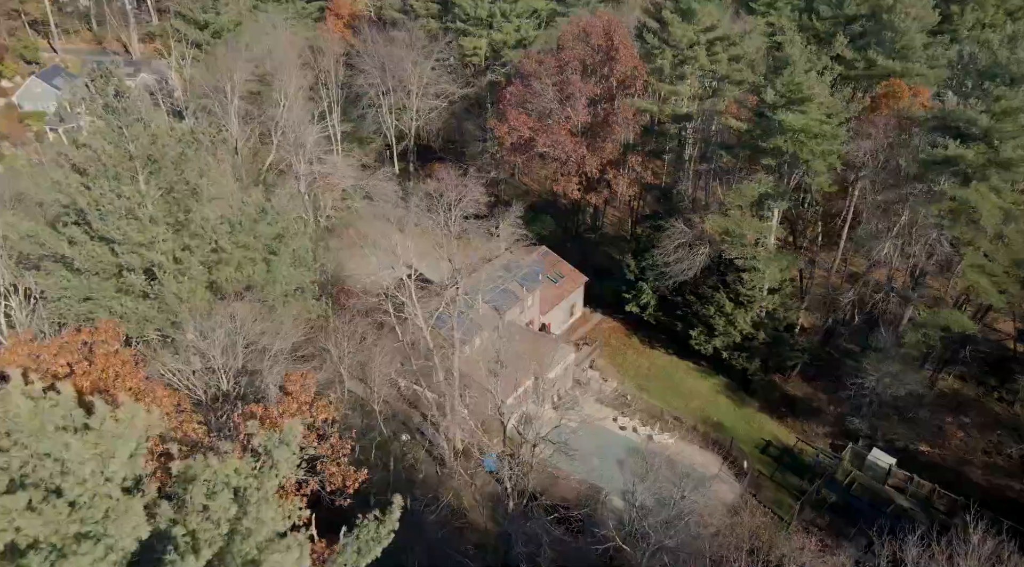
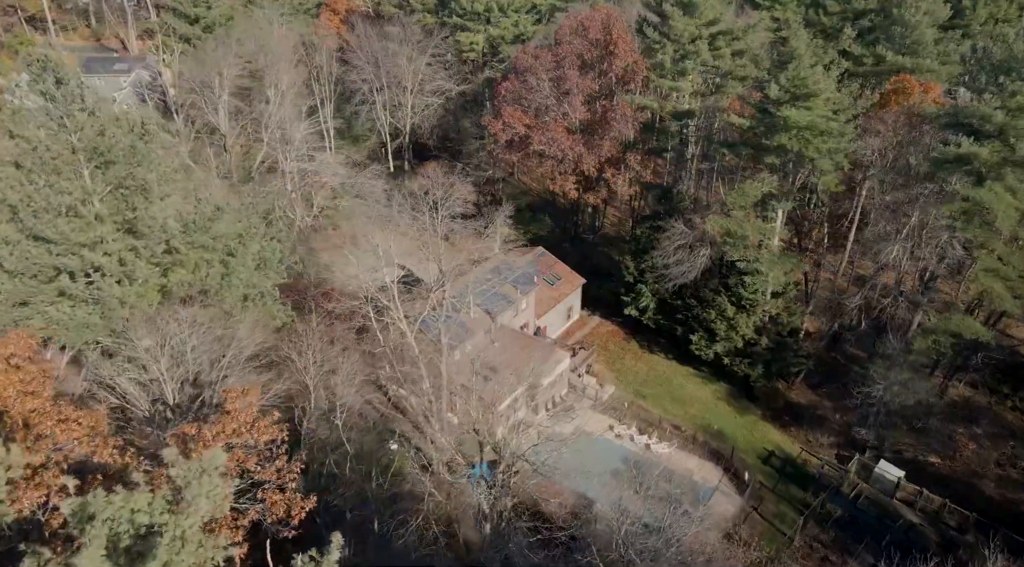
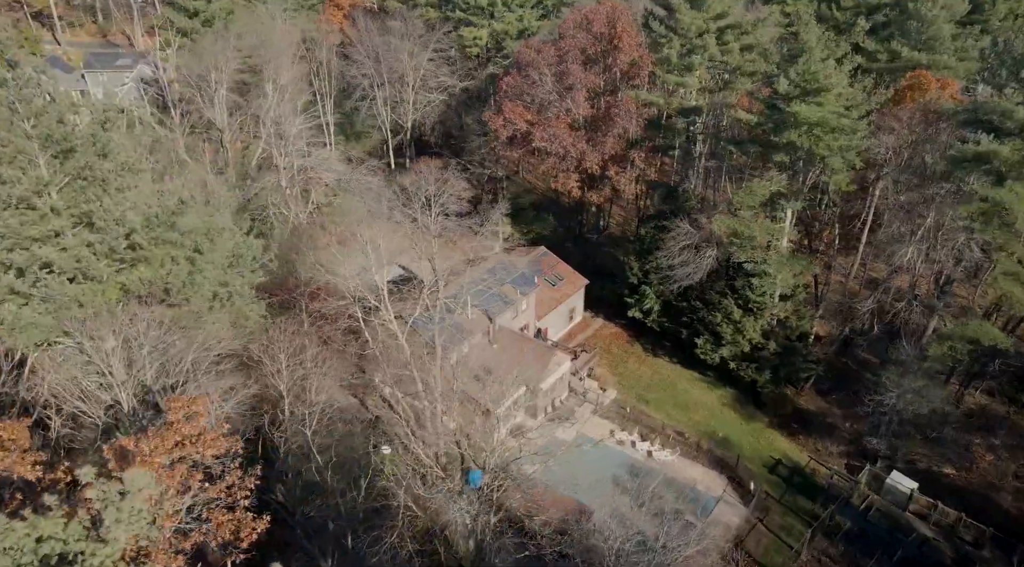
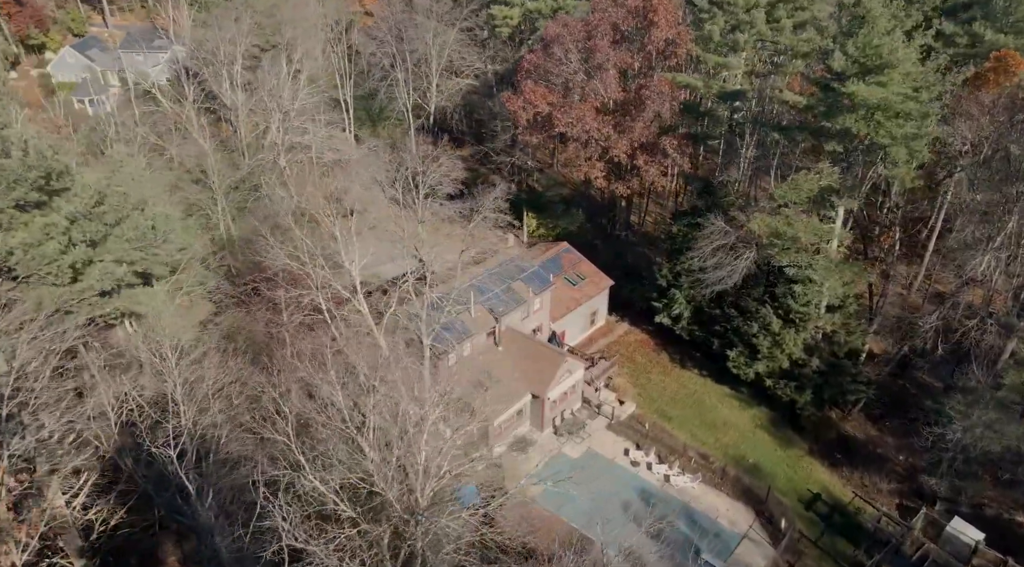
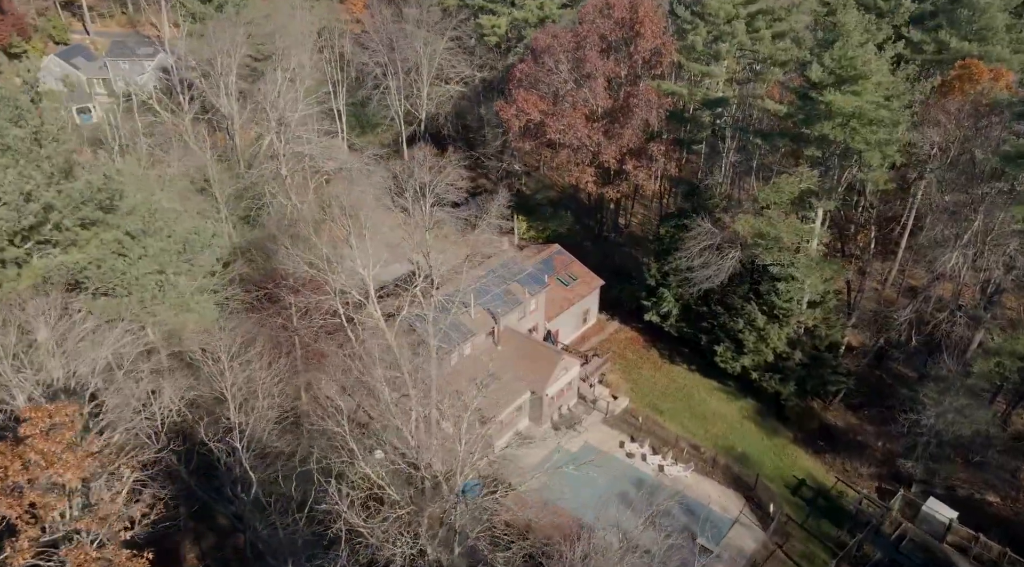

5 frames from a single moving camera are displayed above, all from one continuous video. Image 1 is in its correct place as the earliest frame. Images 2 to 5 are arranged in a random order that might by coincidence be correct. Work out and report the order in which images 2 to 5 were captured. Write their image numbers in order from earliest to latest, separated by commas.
2, 3, 5, 4
